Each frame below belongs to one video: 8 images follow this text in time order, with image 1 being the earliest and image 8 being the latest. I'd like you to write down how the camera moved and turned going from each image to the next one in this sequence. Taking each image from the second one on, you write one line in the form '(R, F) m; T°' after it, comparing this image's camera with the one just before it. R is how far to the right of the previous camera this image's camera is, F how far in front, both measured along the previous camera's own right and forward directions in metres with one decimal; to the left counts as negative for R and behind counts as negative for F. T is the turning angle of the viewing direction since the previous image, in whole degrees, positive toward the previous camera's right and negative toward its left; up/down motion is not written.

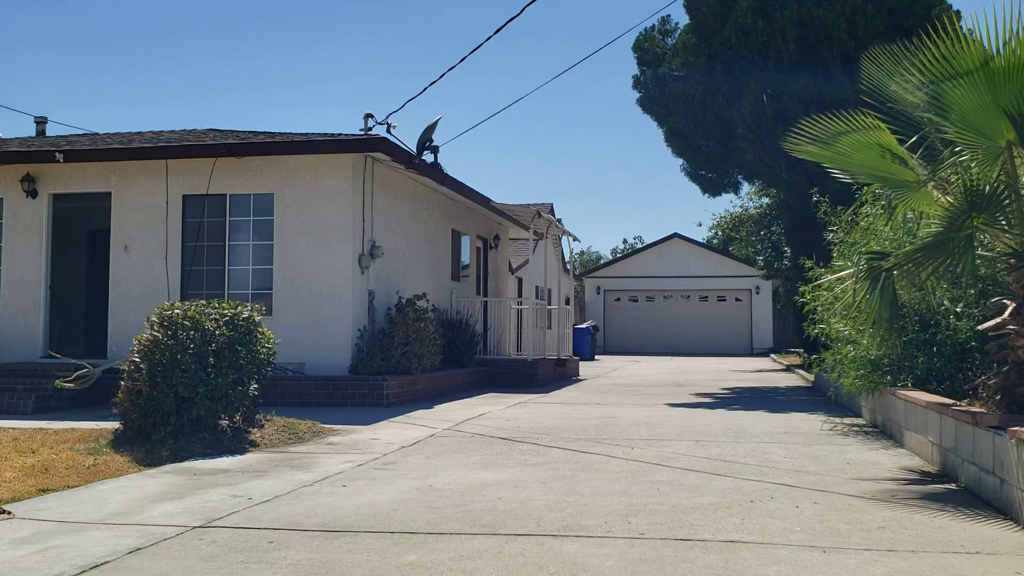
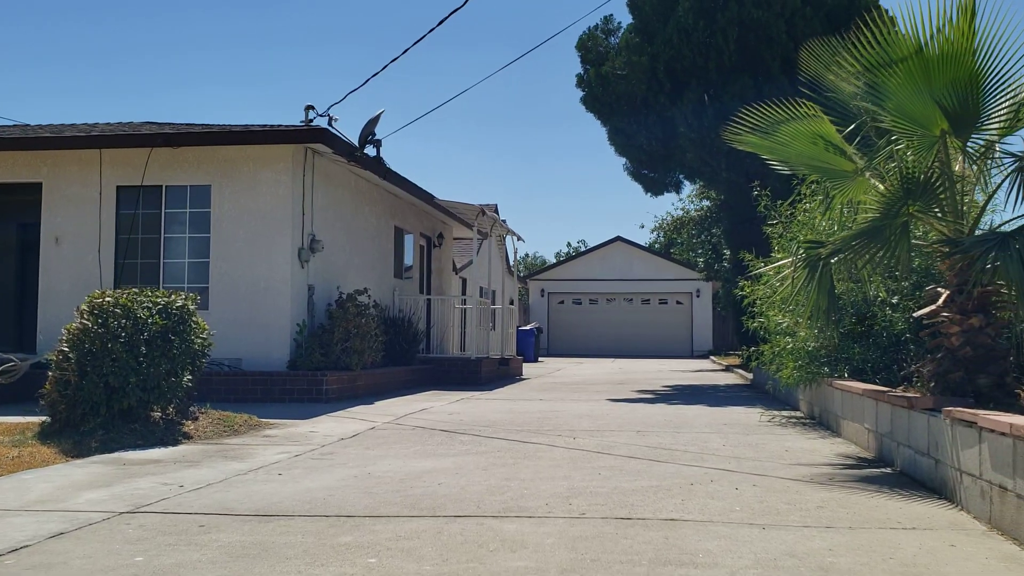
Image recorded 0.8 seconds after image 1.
(0.0, +0.1) m; +3°
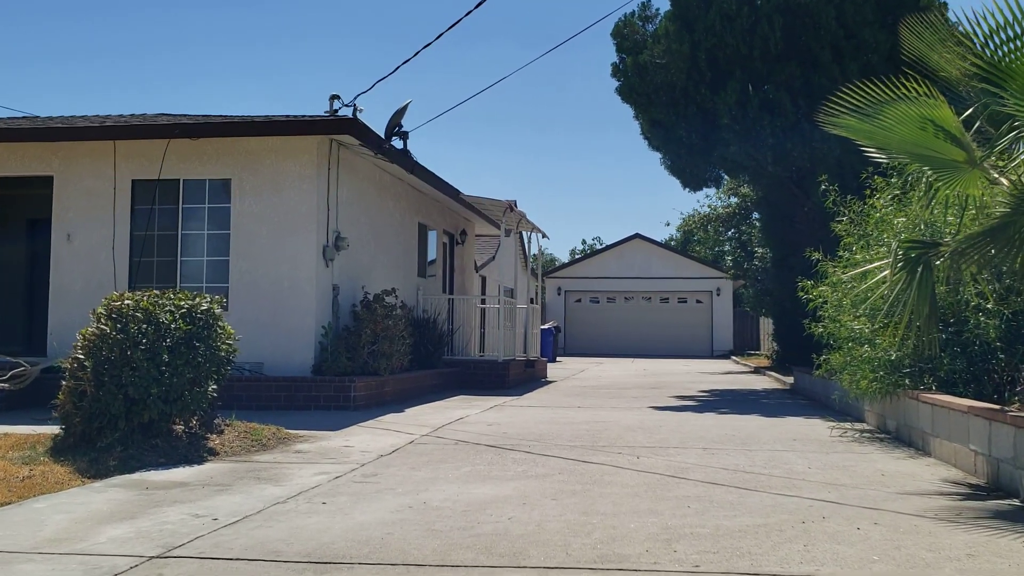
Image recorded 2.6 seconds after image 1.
(-0.4, +0.8) m; 0°
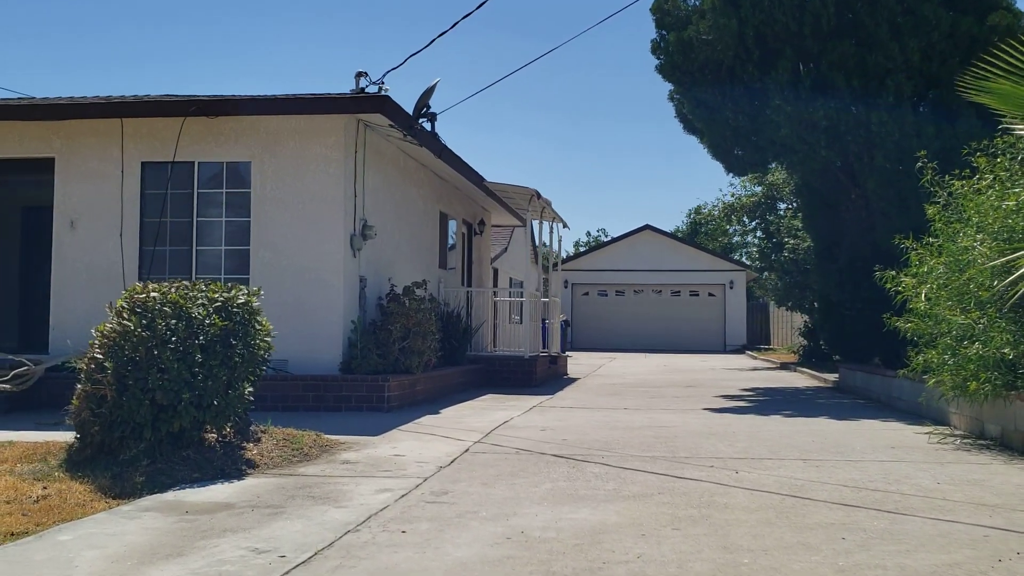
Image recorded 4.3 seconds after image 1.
(-0.6, +0.9) m; +1°
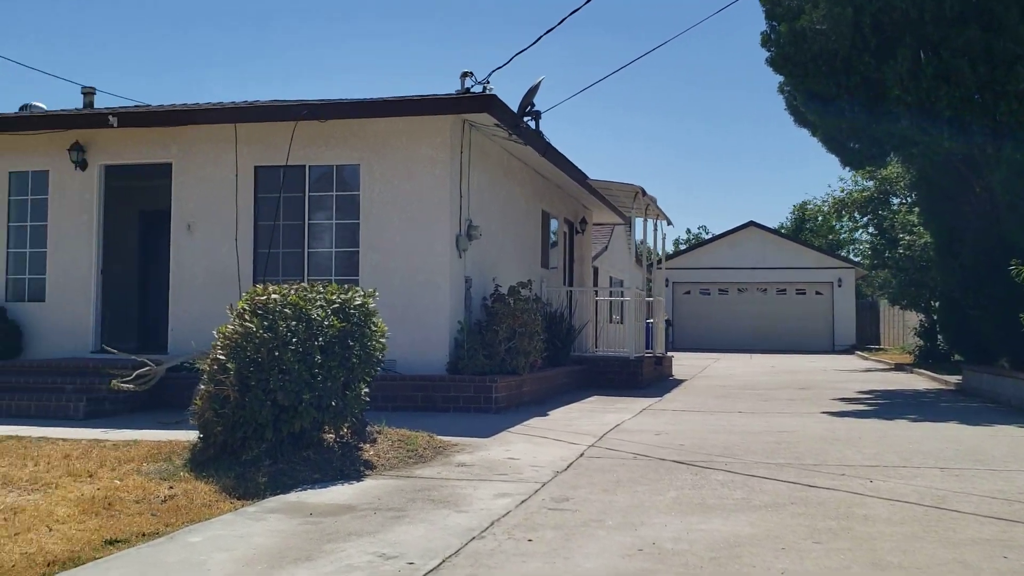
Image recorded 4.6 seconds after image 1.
(-0.2, +0.2) m; -6°
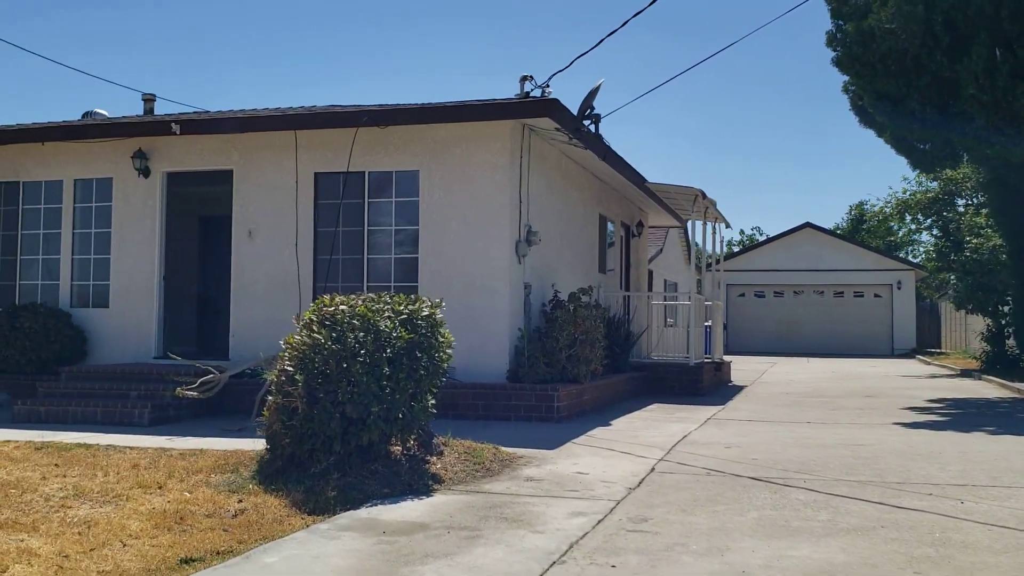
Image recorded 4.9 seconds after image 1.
(-0.2, +0.1) m; -3°
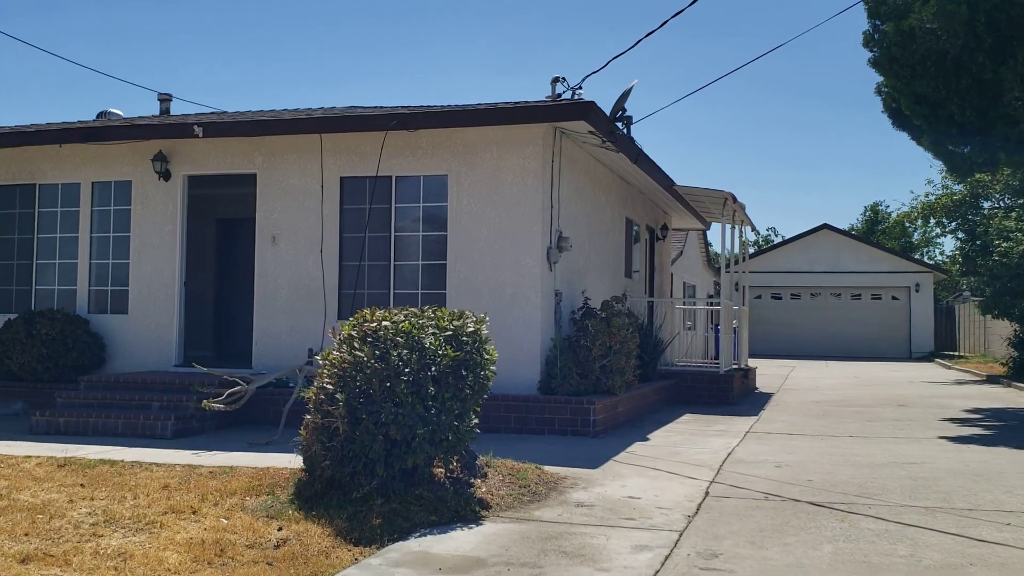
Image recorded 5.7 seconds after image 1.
(-0.3, +0.3) m; 0°
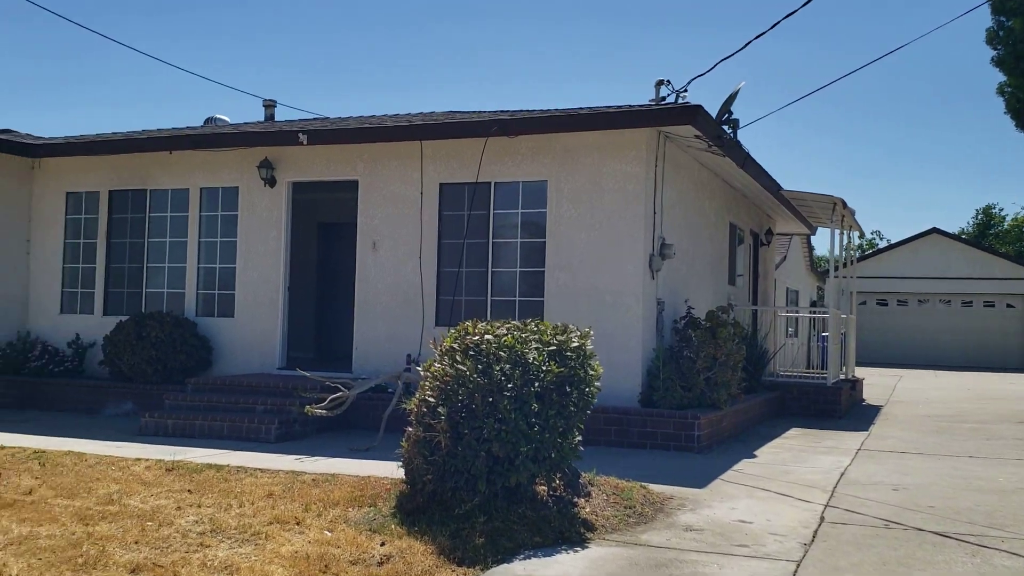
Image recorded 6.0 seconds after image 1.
(-0.1, +0.2) m; -5°
